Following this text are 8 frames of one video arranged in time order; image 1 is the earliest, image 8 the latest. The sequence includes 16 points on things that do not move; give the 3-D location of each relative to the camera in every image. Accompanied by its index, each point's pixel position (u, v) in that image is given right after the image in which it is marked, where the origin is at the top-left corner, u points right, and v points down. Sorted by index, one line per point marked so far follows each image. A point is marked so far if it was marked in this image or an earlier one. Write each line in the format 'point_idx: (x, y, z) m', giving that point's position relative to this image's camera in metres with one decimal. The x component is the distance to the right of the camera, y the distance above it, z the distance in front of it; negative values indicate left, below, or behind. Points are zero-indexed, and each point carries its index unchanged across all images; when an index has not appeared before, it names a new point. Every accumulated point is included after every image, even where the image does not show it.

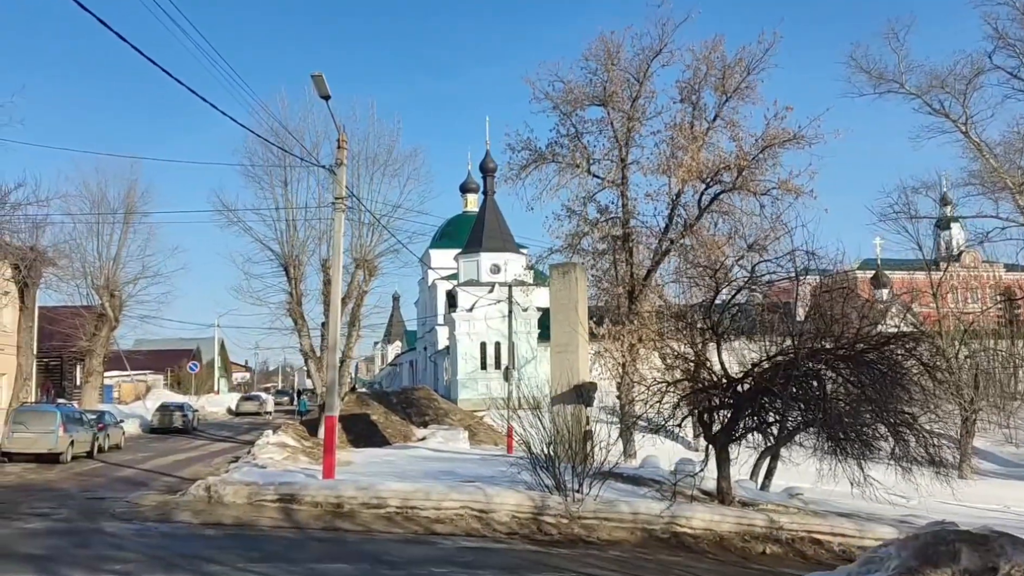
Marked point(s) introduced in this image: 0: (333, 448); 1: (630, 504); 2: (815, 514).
0: (-2.8, -2.6, +16.5) m
1: (+1.8, -3.1, +15.0) m
2: (+4.8, -3.5, +16.0) m
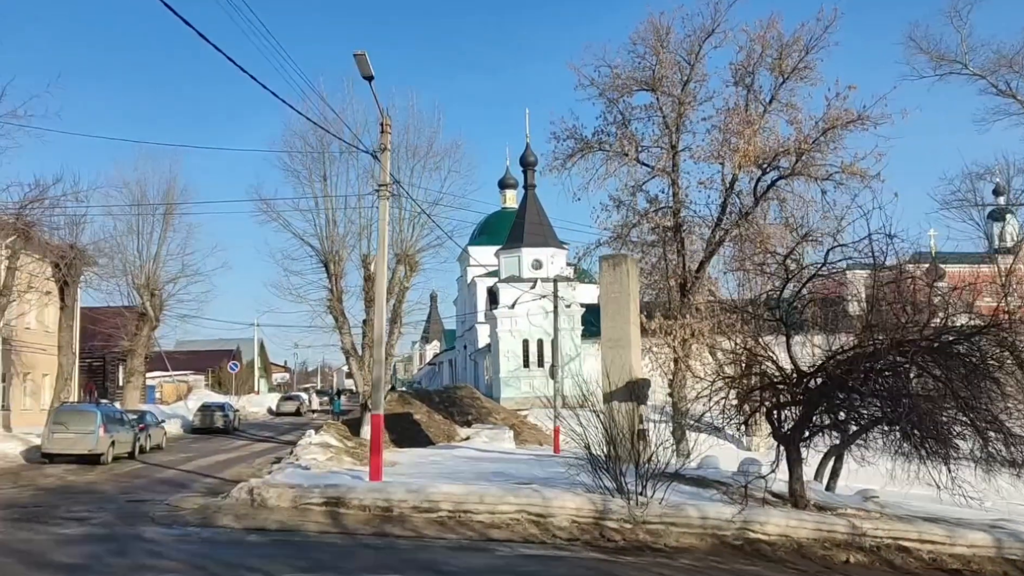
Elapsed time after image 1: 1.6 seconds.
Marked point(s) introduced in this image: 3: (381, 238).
0: (-2.0, -2.4, +15.6) m
1: (+2.6, -3.0, +14.0) m
2: (+5.6, -3.3, +14.8) m
3: (-2.2, +0.9, +17.0) m
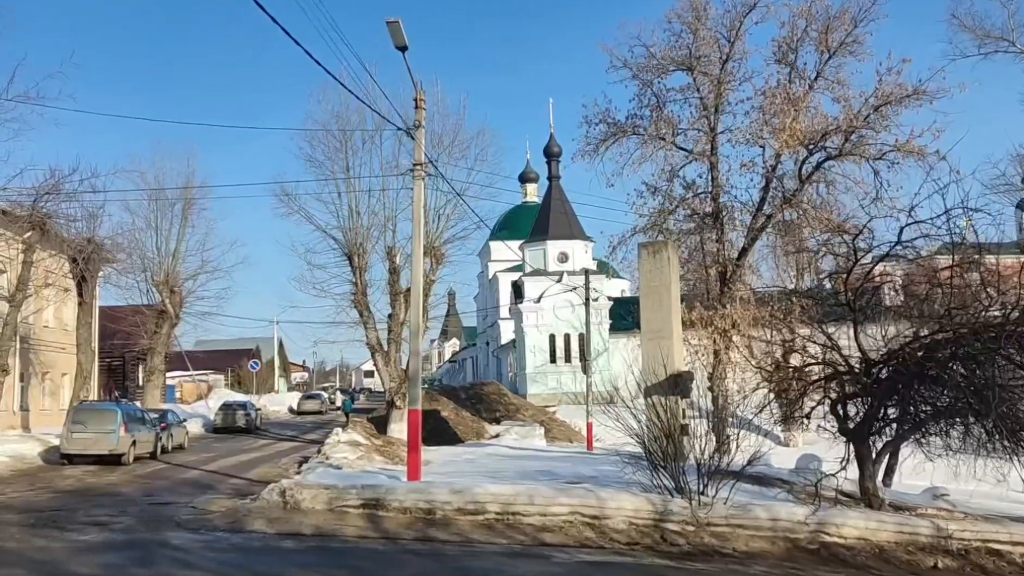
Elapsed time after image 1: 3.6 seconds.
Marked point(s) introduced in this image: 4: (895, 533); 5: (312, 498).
0: (-1.3, -2.3, +14.6) m
1: (+3.2, -2.7, +12.9) m
2: (+6.2, -3.1, +13.7) m
3: (-1.5, +1.1, +16.0) m
4: (+4.7, -3.0, +12.9) m
5: (-2.6, -2.8, +13.5) m
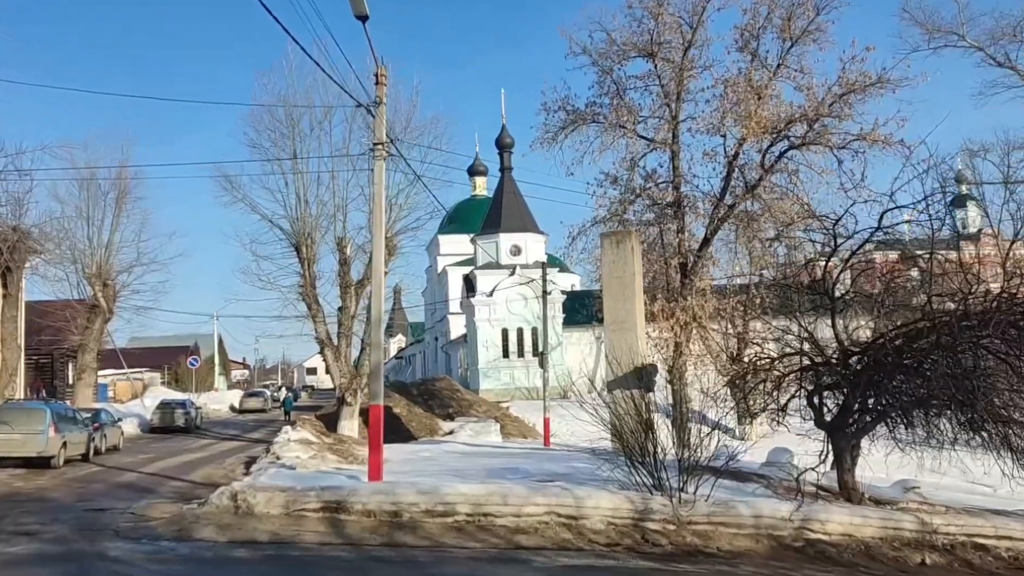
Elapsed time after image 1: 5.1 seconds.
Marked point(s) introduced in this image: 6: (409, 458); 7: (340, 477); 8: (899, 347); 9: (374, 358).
0: (-1.8, -2.1, +13.8) m
1: (+2.8, -2.6, +12.3) m
2: (+5.8, -2.9, +13.3) m
3: (-2.0, +1.3, +15.1) m
4: (+4.4, -2.9, +12.4) m
5: (-3.0, -2.6, +12.6) m
6: (-2.0, -3.2, +19.0) m
7: (-2.5, -2.7, +14.6) m
8: (+5.3, -0.8, +14.2) m
9: (-2.0, -1.0, +14.9) m
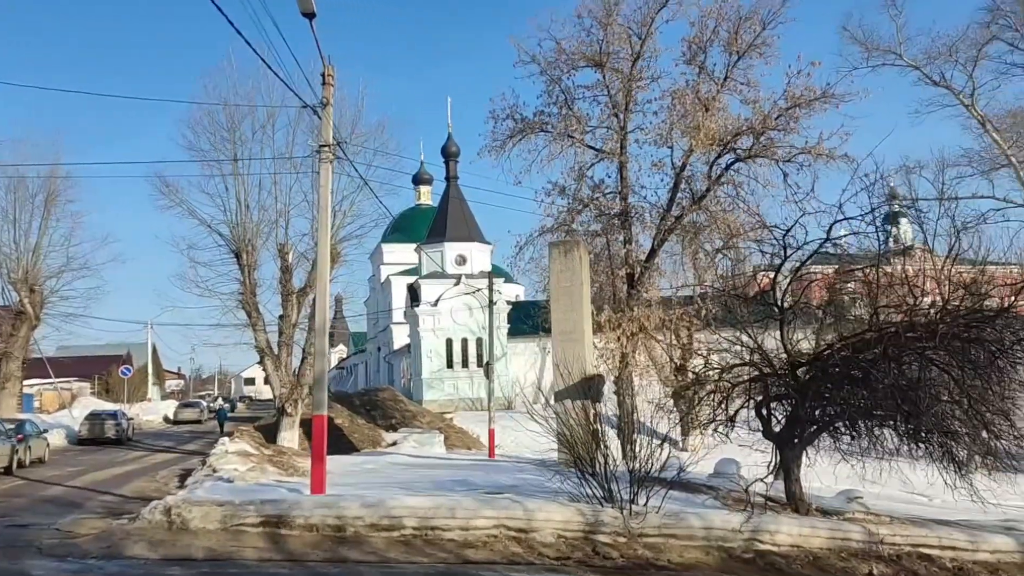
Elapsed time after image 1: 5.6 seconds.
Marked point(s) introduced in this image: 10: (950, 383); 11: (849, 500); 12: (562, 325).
0: (-2.4, -2.2, +13.4) m
1: (+2.2, -2.7, +12.2) m
2: (+5.2, -3.1, +13.3) m
3: (-2.8, +1.2, +14.8) m
4: (+3.8, -3.0, +12.3) m
5: (-3.6, -2.7, +12.1) m
6: (-2.9, -3.3, +18.6) m
7: (-3.2, -2.8, +14.2) m
8: (+4.6, -1.0, +14.2) m
9: (-2.8, -1.1, +14.5) m
10: (+5.7, -1.2, +13.6) m
11: (+5.2, -3.3, +16.3) m
12: (+1.0, -0.7, +19.4) m
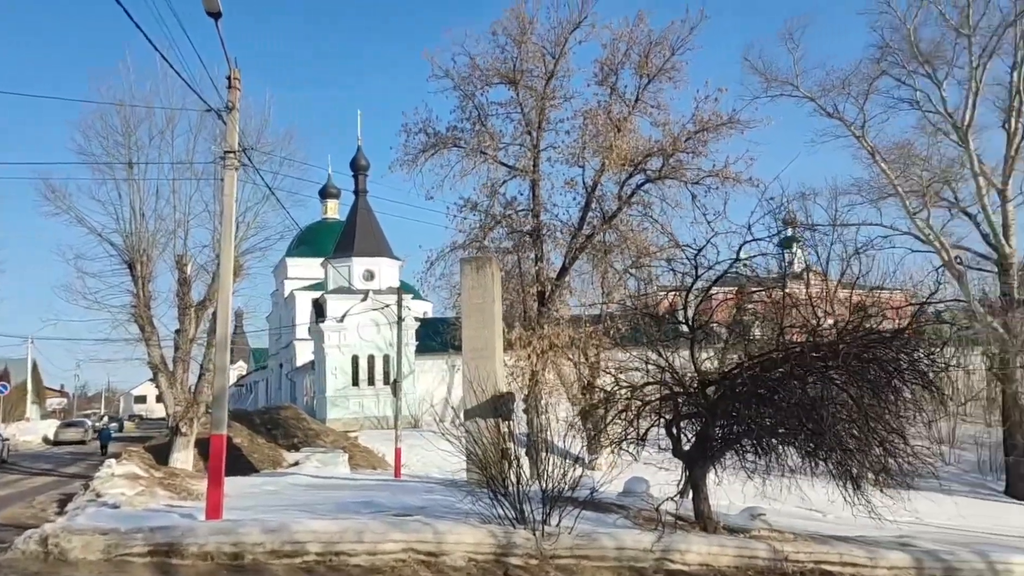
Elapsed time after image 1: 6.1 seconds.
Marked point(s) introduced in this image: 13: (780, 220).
0: (-3.6, -2.3, +12.9) m
1: (+1.2, -2.9, +12.1) m
2: (+4.0, -3.3, +13.5) m
3: (-3.9, +1.0, +14.2) m
4: (+2.7, -3.2, +12.3) m
5: (-4.6, -2.8, +11.5) m
6: (-4.5, -3.5, +17.9) m
7: (-4.4, -2.9, +13.6) m
8: (+3.4, -1.2, +14.4) m
9: (-4.0, -1.3, +13.9) m
10: (+4.5, -1.5, +13.8) m
11: (+3.8, -3.6, +16.4) m
12: (-0.7, -1.0, +19.2) m
13: (+4.2, +1.1, +16.5) m
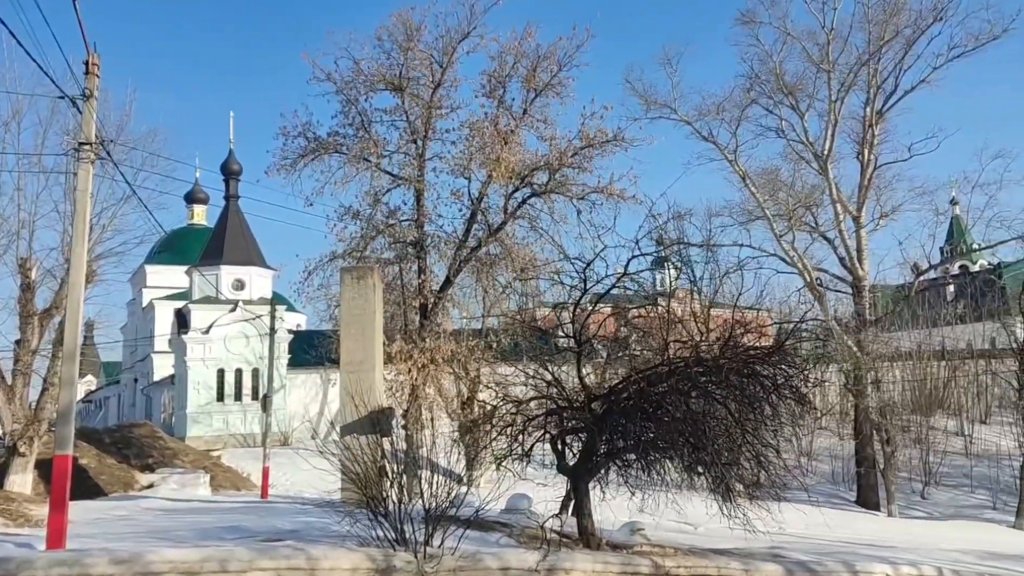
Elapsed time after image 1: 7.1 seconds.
0: (-4.9, -2.4, +11.9) m
1: (-0.1, -3.0, +11.6) m
2: (+2.5, -3.6, +13.3) m
3: (-5.4, +0.9, +13.2) m
4: (+1.3, -3.4, +12.1) m
5: (-5.9, -2.8, +10.4) m
6: (-6.5, -3.6, +16.8) m
7: (-5.9, -2.9, +12.5) m
8: (+1.8, -1.4, +14.2) m
9: (-5.4, -1.3, +12.9) m
10: (+3.0, -1.7, +13.8) m
11: (+1.9, -3.8, +16.2) m
12: (-2.8, -1.2, +18.5) m
13: (+2.4, +0.8, +16.4) m
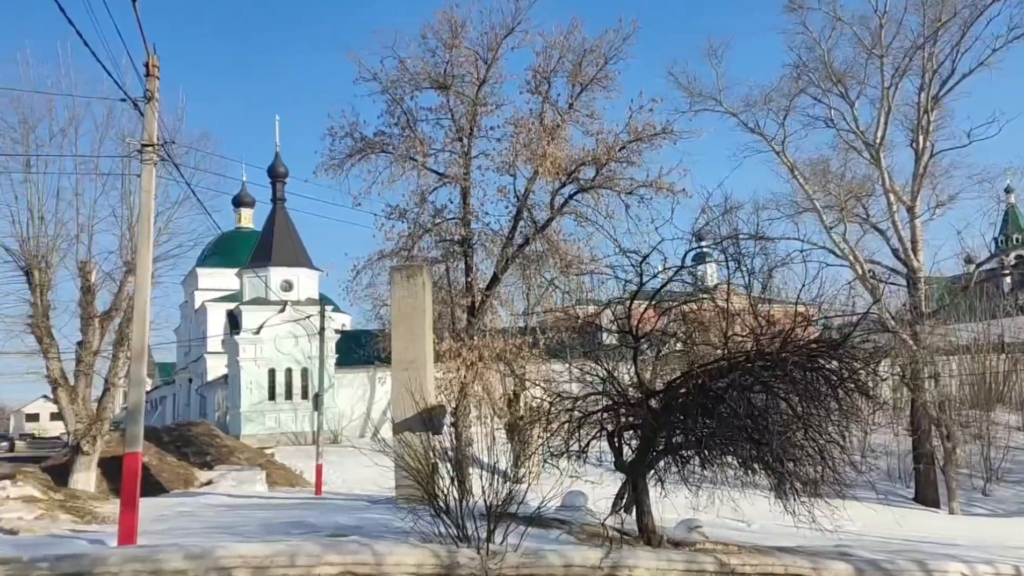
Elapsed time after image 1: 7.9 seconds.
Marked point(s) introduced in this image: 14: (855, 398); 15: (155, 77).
0: (-4.3, -2.4, +11.9) m
1: (+0.5, -3.0, +11.5) m
2: (+3.2, -3.5, +13.1) m
3: (-4.7, +0.9, +13.3) m
4: (+2.0, -3.3, +11.9) m
5: (-5.2, -2.8, +10.5) m
6: (-5.6, -3.6, +16.9) m
7: (-5.1, -3.0, +12.6) m
8: (+2.5, -1.4, +14.0) m
9: (-4.7, -1.3, +13.0) m
10: (+3.7, -1.6, +13.6) m
11: (+2.8, -3.7, +16.0) m
12: (-1.9, -1.2, +18.5) m
13: (+3.2, +0.9, +16.2) m
14: (+4.6, -1.5, +13.9) m
15: (-4.5, +2.6, +13.2) m
